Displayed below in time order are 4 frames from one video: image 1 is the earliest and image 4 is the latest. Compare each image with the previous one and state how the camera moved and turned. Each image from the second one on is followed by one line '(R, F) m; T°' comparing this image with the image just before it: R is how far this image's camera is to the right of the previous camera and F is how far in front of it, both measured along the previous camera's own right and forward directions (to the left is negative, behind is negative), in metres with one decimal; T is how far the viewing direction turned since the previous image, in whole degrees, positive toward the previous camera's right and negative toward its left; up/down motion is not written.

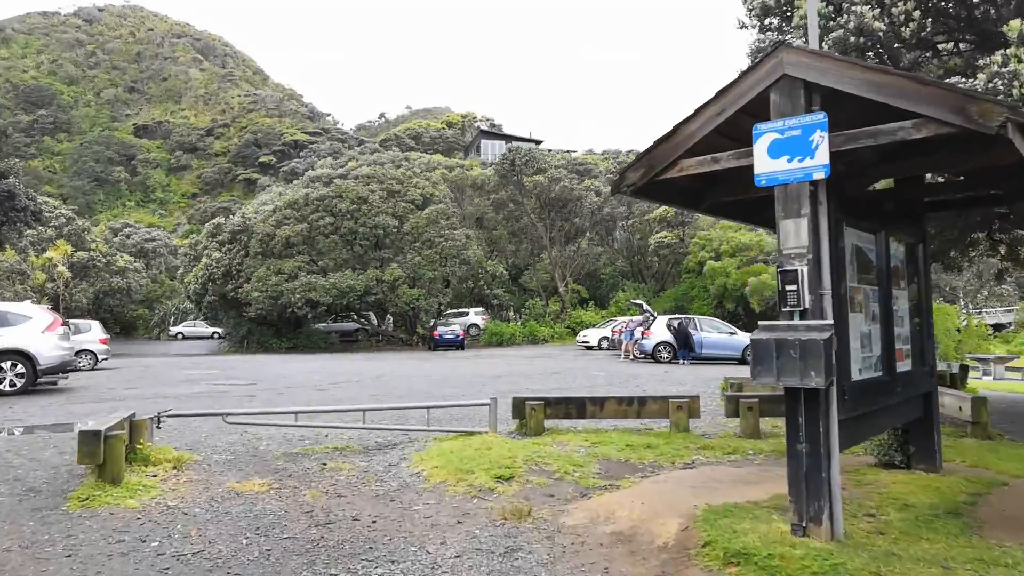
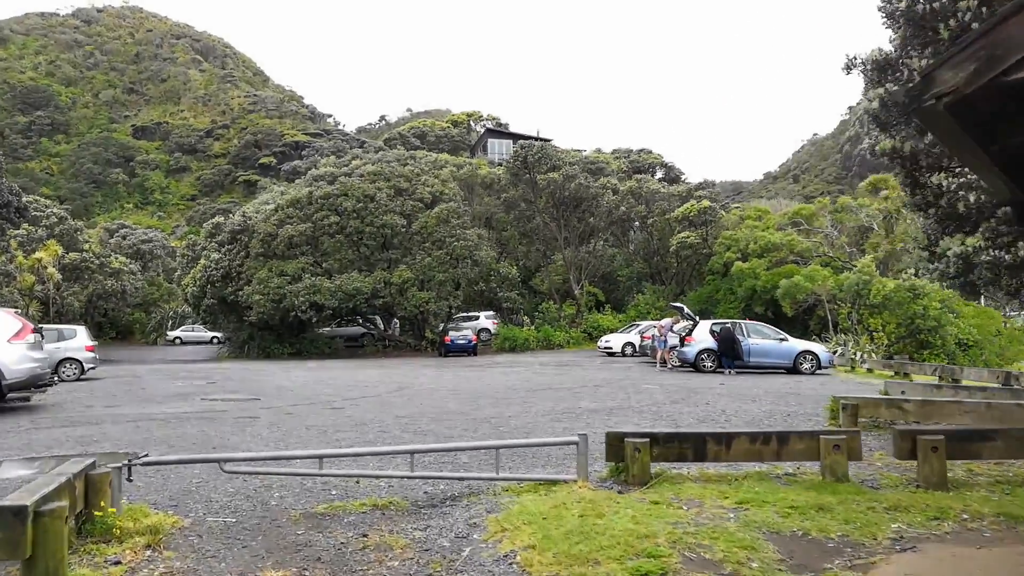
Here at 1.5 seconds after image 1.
(-0.7, +1.8) m; 0°
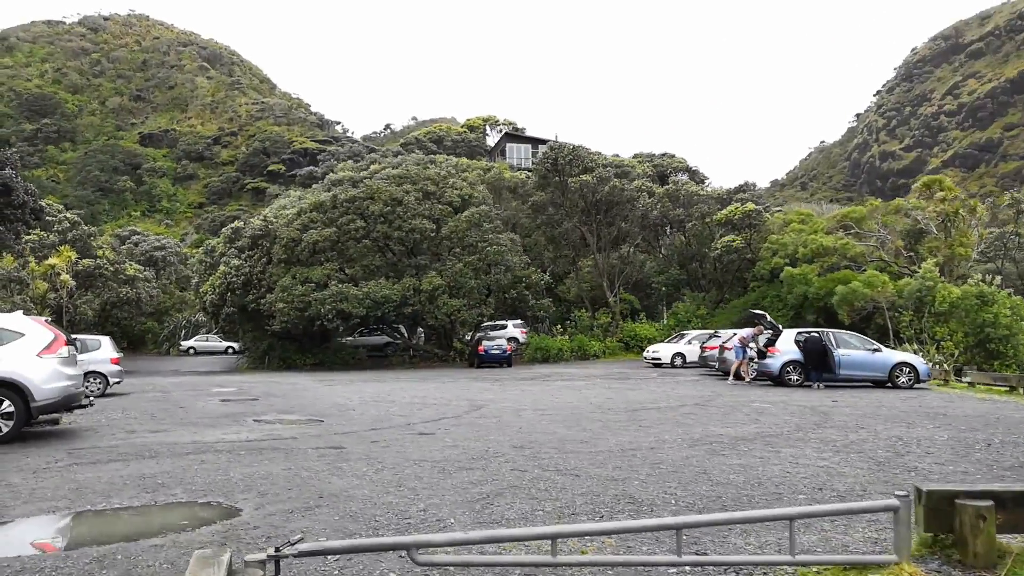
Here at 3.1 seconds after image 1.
(-1.4, +1.6) m; 0°
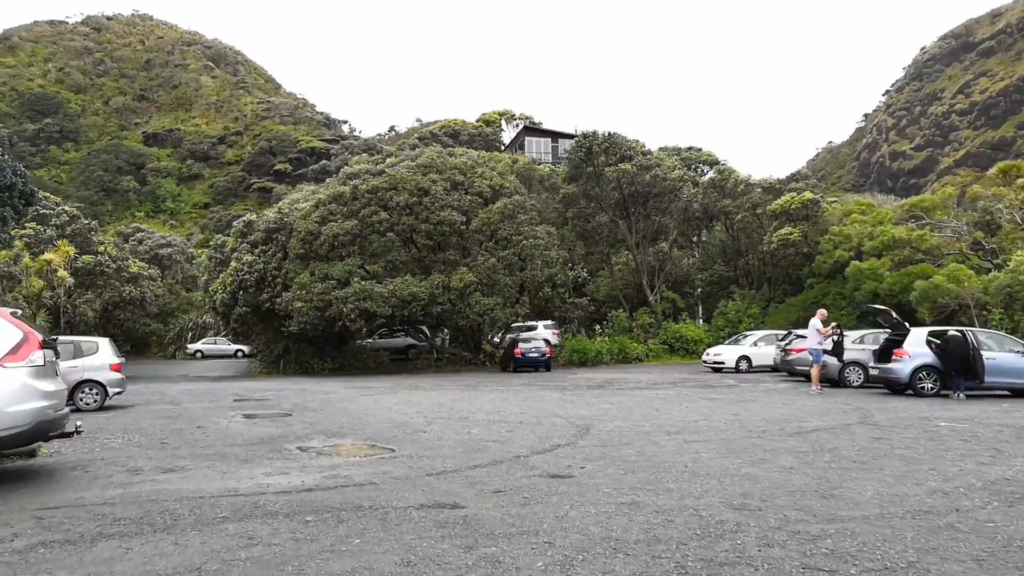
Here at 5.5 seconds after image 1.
(-1.4, +2.7) m; 0°
